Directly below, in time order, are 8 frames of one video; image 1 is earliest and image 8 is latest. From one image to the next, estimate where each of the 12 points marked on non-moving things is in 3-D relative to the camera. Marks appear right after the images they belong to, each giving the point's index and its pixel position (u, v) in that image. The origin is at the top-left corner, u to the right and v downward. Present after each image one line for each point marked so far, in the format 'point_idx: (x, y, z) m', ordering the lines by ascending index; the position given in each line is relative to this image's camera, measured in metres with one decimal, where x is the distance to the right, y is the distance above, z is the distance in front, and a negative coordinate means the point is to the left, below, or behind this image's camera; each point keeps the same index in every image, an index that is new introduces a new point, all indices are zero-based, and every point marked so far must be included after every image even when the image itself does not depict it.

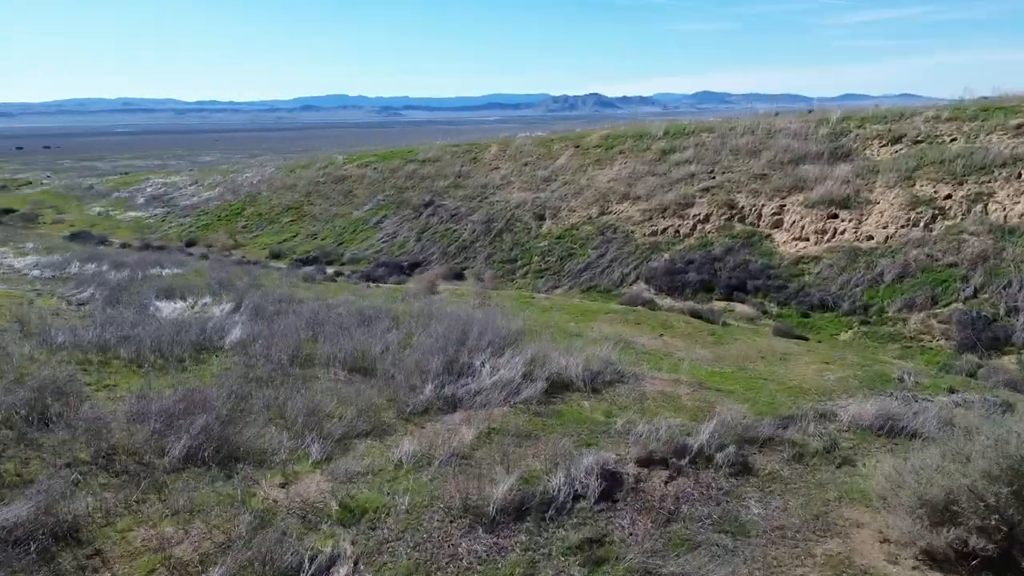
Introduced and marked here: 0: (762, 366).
0: (+6.0, -1.9, +17.4) m
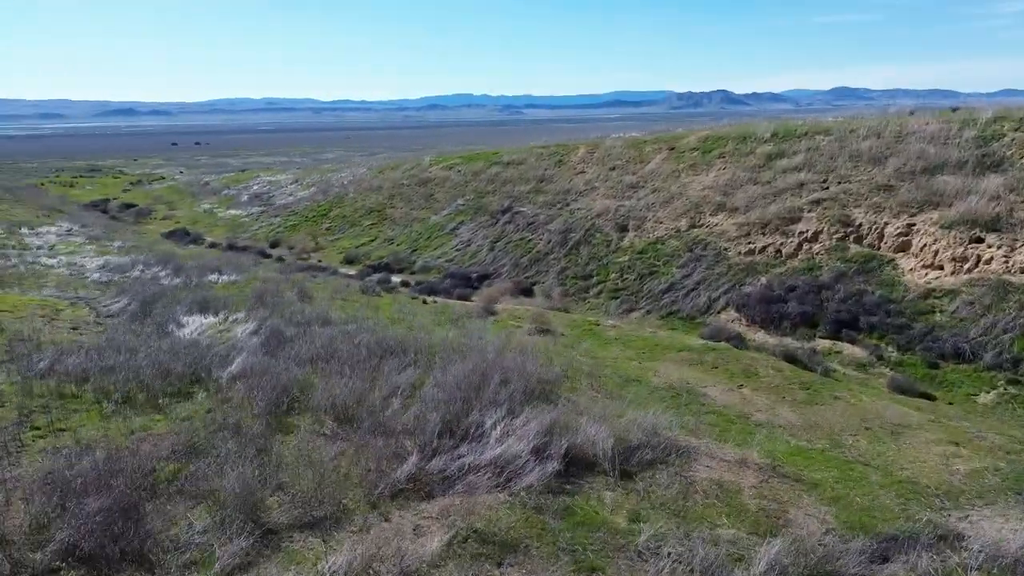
0: (+6.5, -2.9, +13.4) m
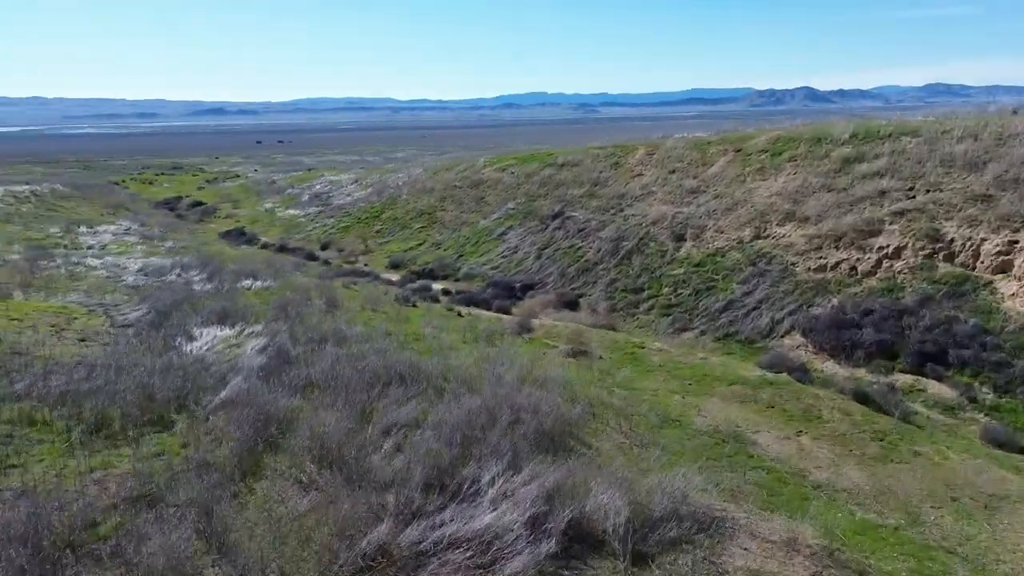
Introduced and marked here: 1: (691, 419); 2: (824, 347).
0: (+6.6, -3.5, +10.9) m
1: (+3.6, -2.7, +14.7) m
2: (+8.5, -1.6, +19.7) m
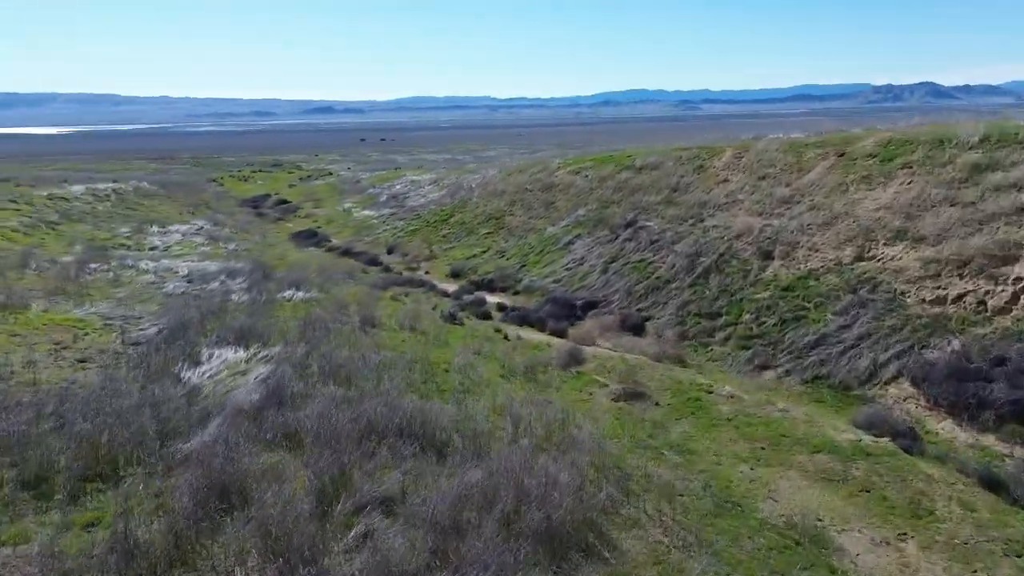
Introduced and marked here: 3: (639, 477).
0: (+6.3, -4.4, +7.4) m
1: (+3.9, -3.4, +11.5) m
2: (+9.4, -2.5, +15.9) m
3: (+2.1, -3.1, +11.9) m
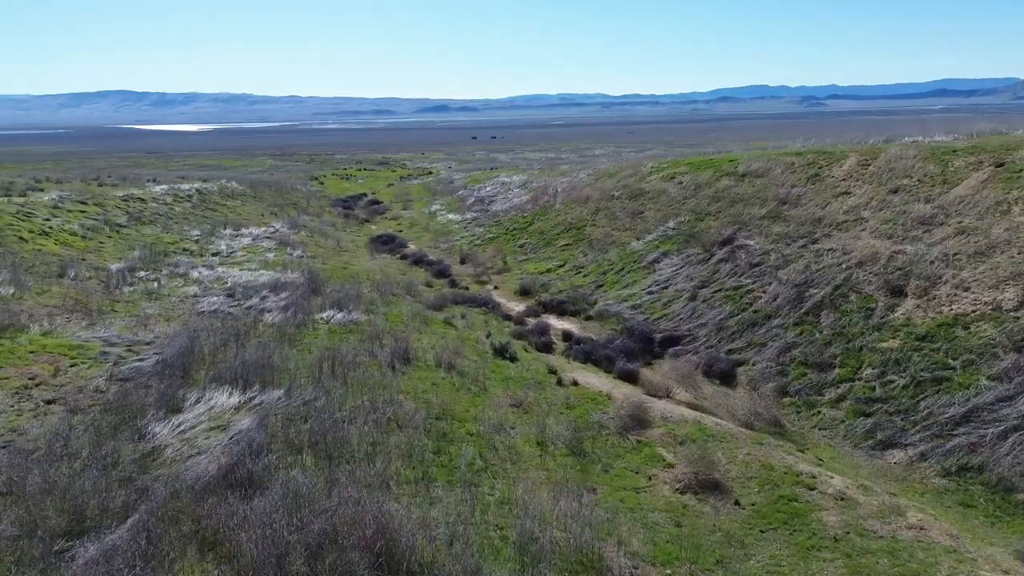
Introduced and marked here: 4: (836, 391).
0: (+5.5, -5.5, +3.0) m
1: (+3.7, -4.5, +7.4) m
2: (+9.8, -3.7, +10.9) m
3: (+2.0, -4.1, +8.1) m
4: (+7.7, -2.4, +17.2) m
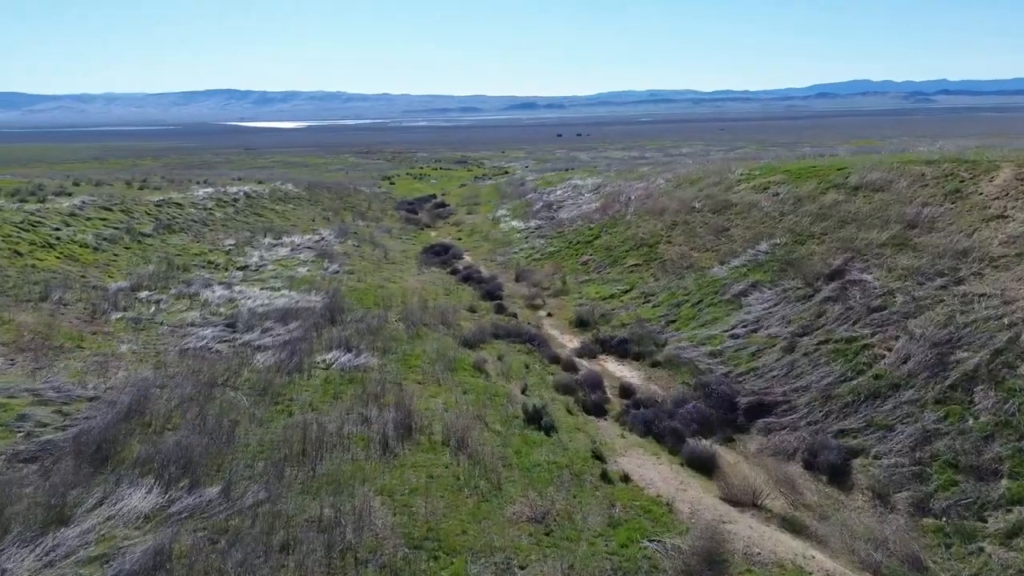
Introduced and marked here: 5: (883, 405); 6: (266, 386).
0: (+4.2, -6.7, -2.1) m
1: (+2.9, -5.7, +2.5) m
2: (+9.4, -5.1, +5.3) m
3: (+1.3, -5.3, +3.4) m
4: (+8.1, -3.7, +11.8) m
5: (+7.9, -2.4, +15.3) m
6: (-5.6, -2.2, +16.5) m
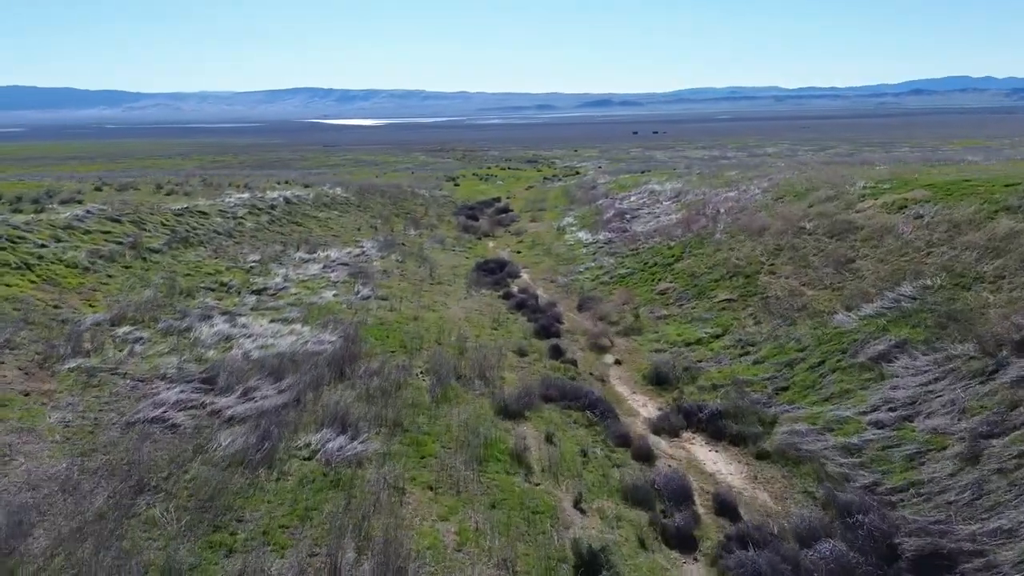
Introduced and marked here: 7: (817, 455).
0: (+2.9, -8.1, -7.6) m
1: (+2.2, -7.0, -2.9) m
2: (+8.9, -6.6, -0.8) m
3: (+0.7, -6.6, -1.9) m
4: (+8.3, -5.2, +5.8) m
5: (+8.5, -3.9, +9.3) m
6: (-4.8, -3.3, +11.8) m
7: (+6.2, -3.3, +14.6) m
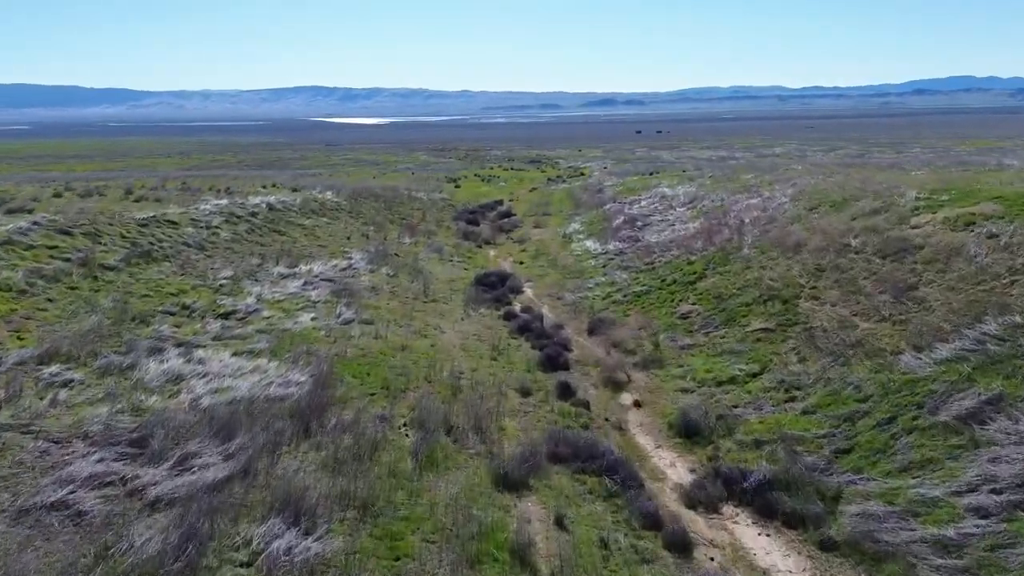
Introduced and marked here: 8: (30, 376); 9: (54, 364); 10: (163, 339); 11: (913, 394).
0: (+2.8, -8.9, -10.8) m
1: (+2.1, -7.8, -6.1) m
2: (+8.9, -7.4, -4.0) m
3: (+0.6, -7.3, -5.1) m
4: (+8.2, -6.0, +2.6) m
5: (+8.5, -4.7, +6.1) m
6: (-4.8, -4.1, +8.7) m
7: (+6.2, -4.1, +11.4) m
8: (-10.7, -1.9, +16.1) m
9: (-10.6, -1.8, +16.8) m
10: (-9.3, -1.4, +19.4) m
11: (+8.2, -2.2, +14.8) m
